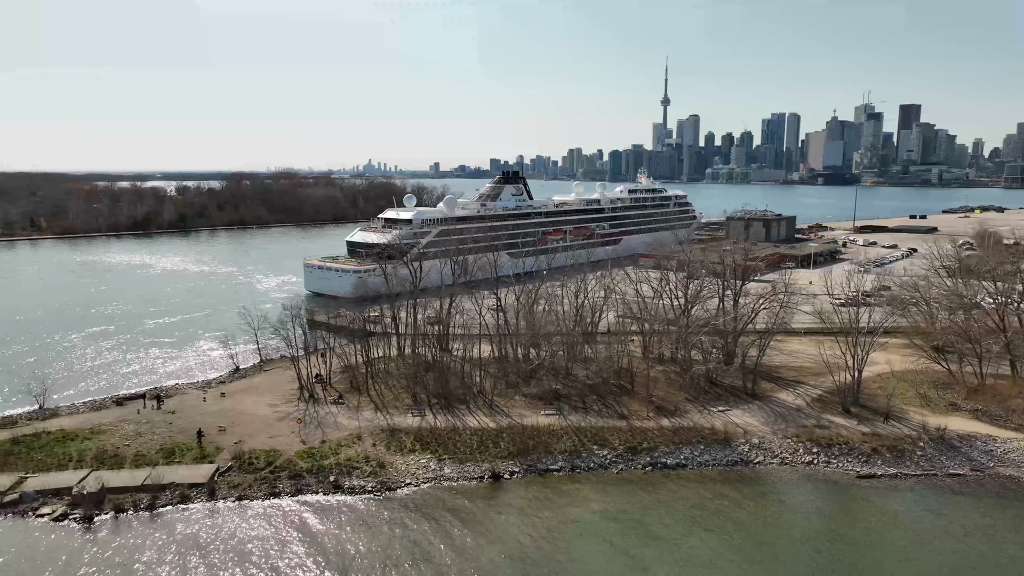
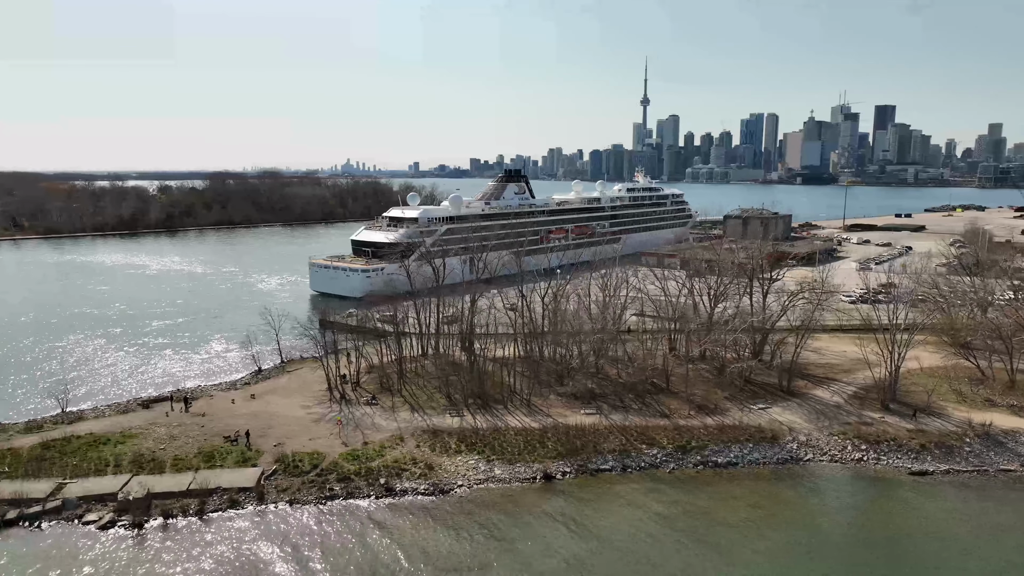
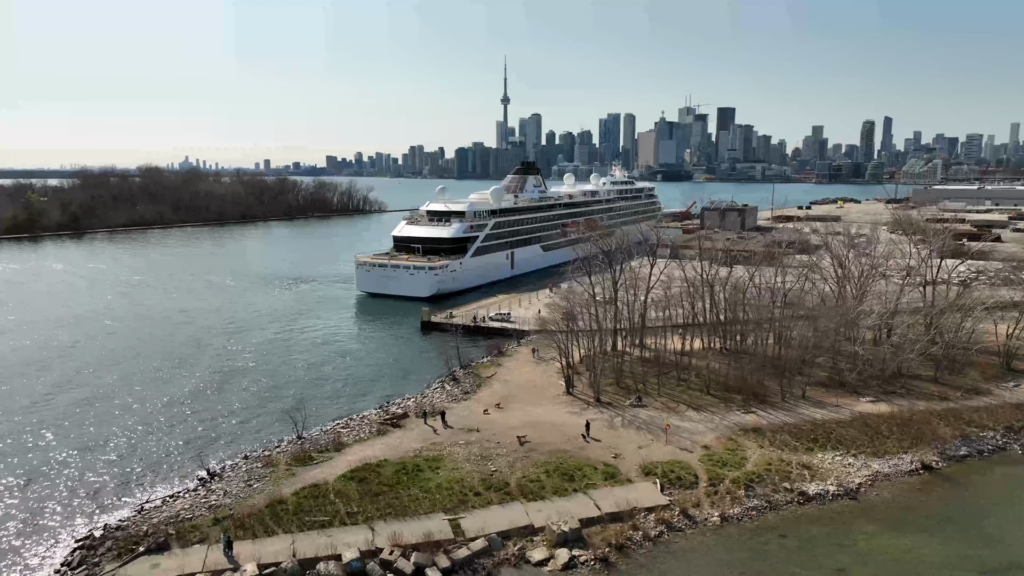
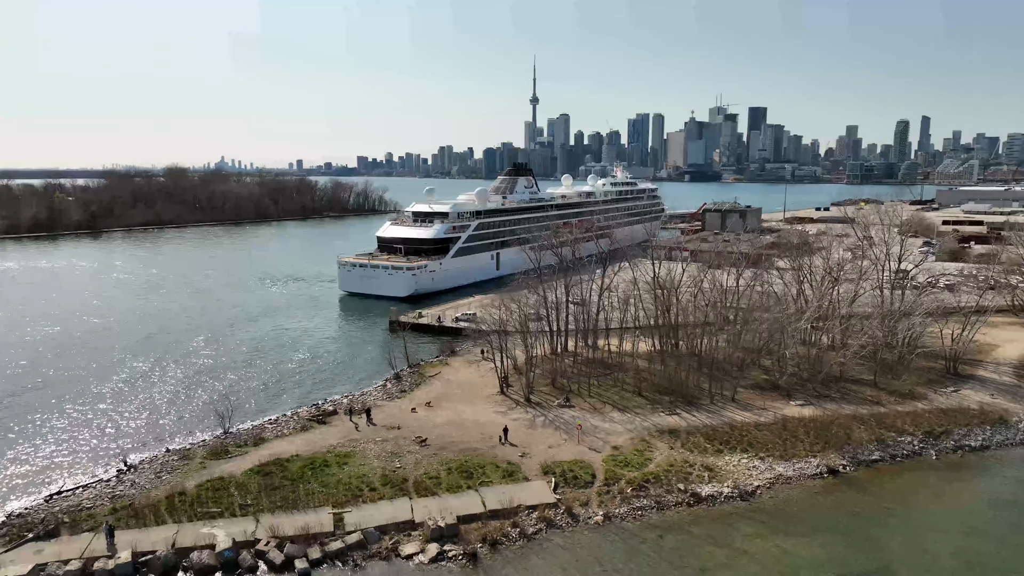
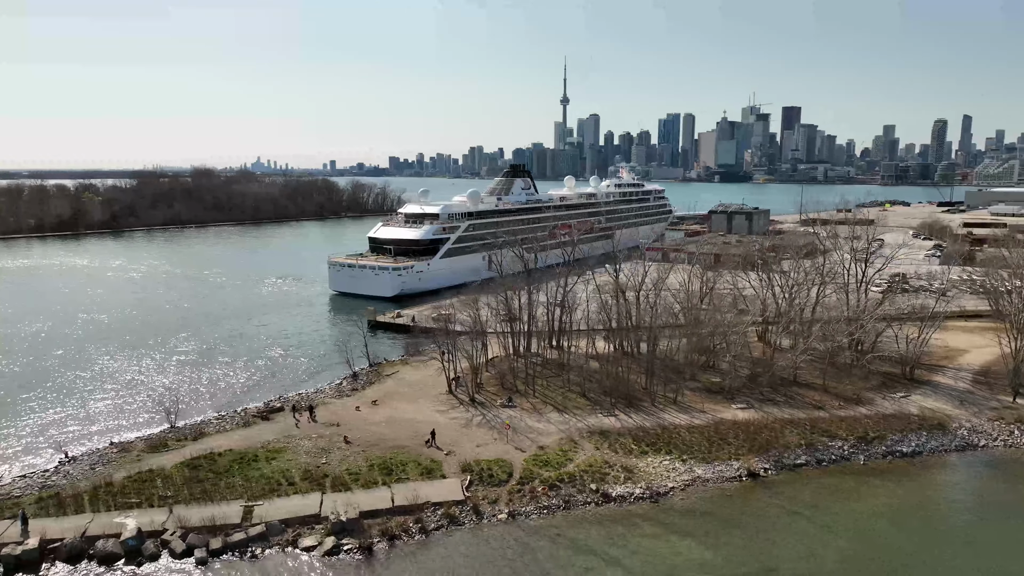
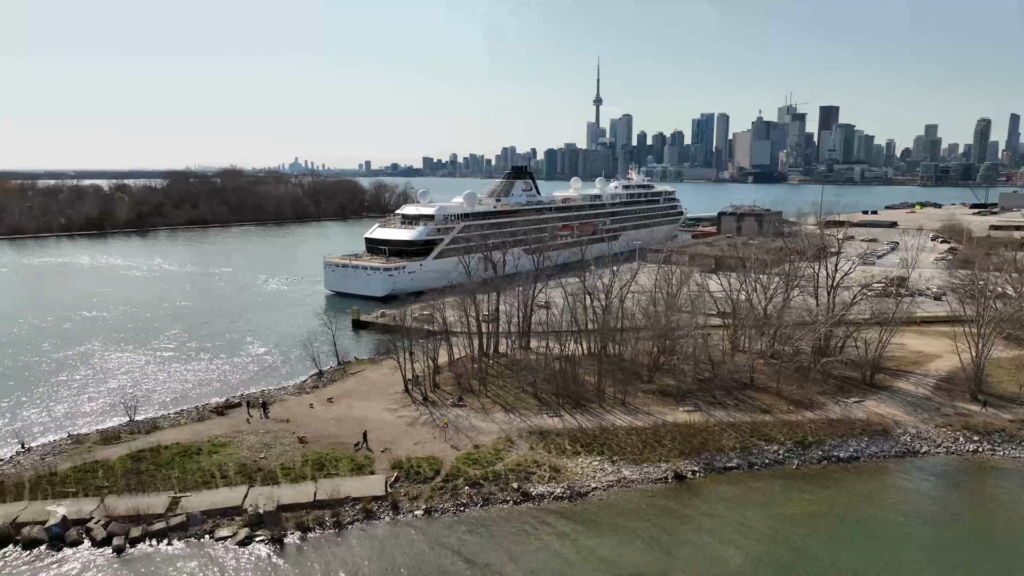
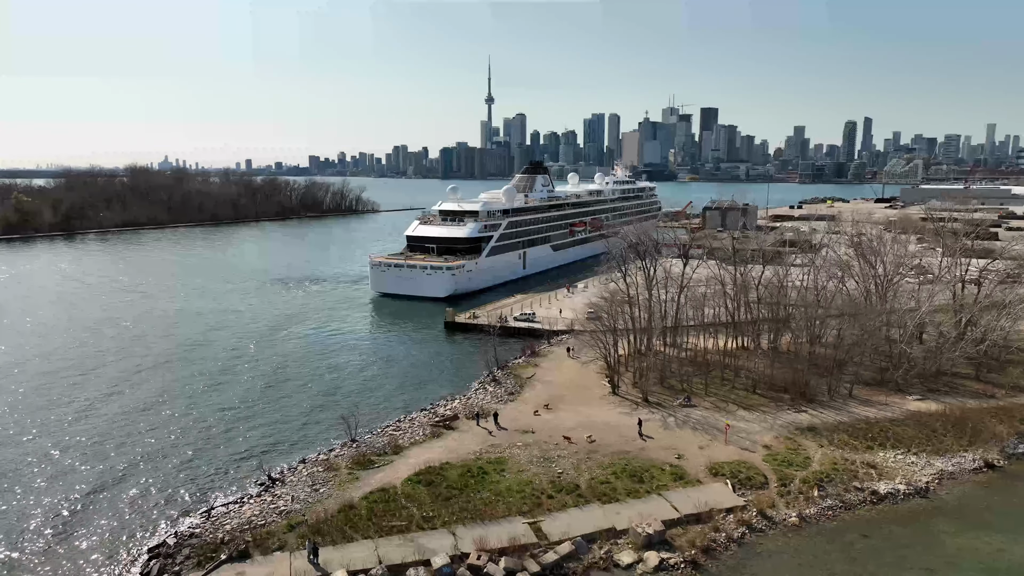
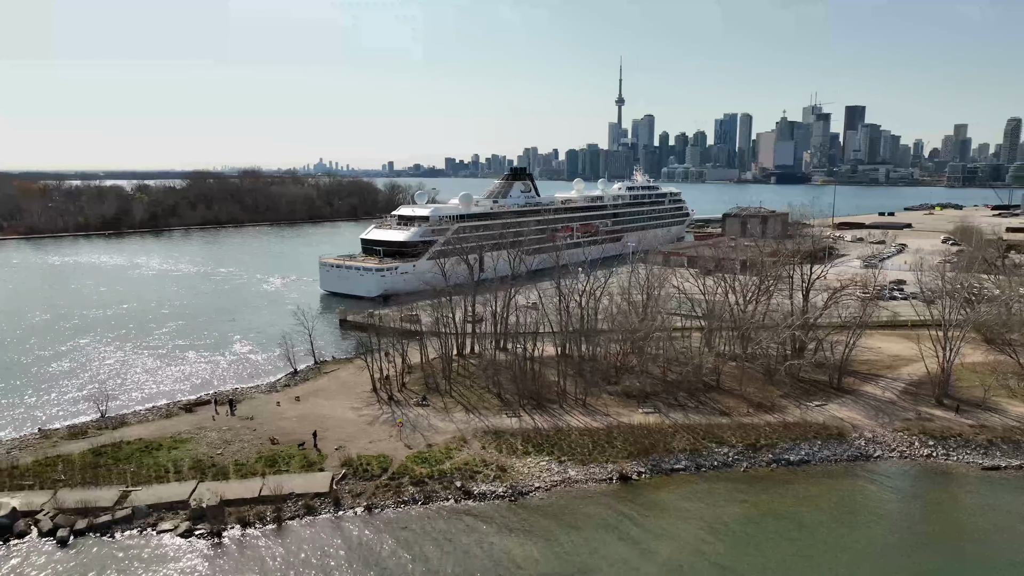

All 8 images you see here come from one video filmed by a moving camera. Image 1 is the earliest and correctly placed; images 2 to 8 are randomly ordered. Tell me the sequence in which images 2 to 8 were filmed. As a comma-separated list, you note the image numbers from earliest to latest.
2, 8, 6, 5, 4, 3, 7
